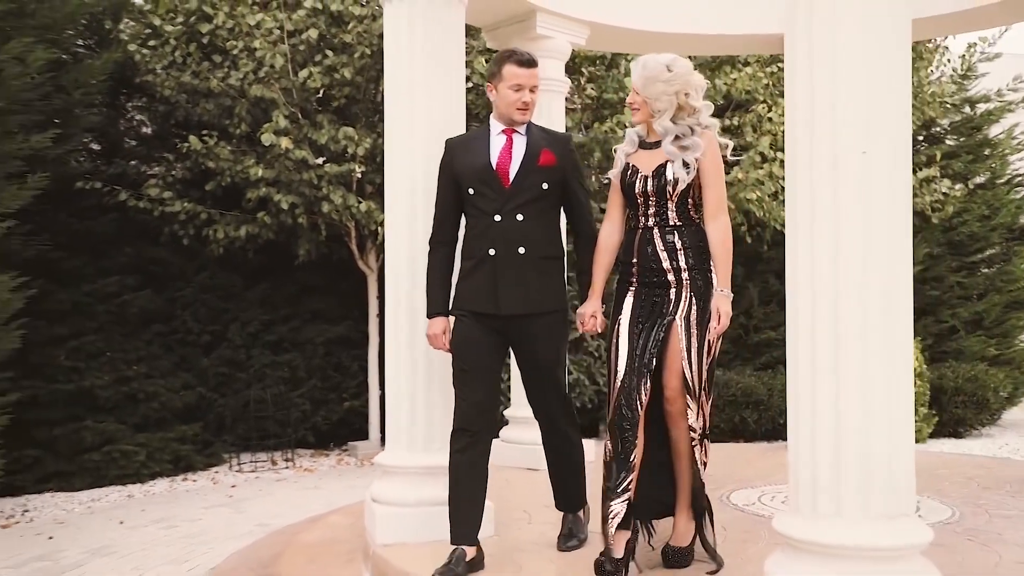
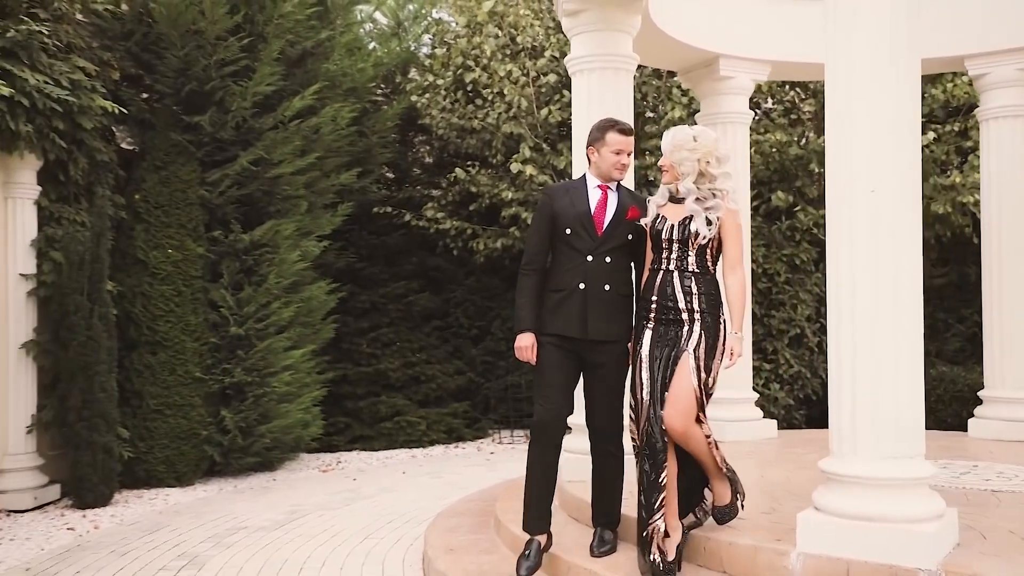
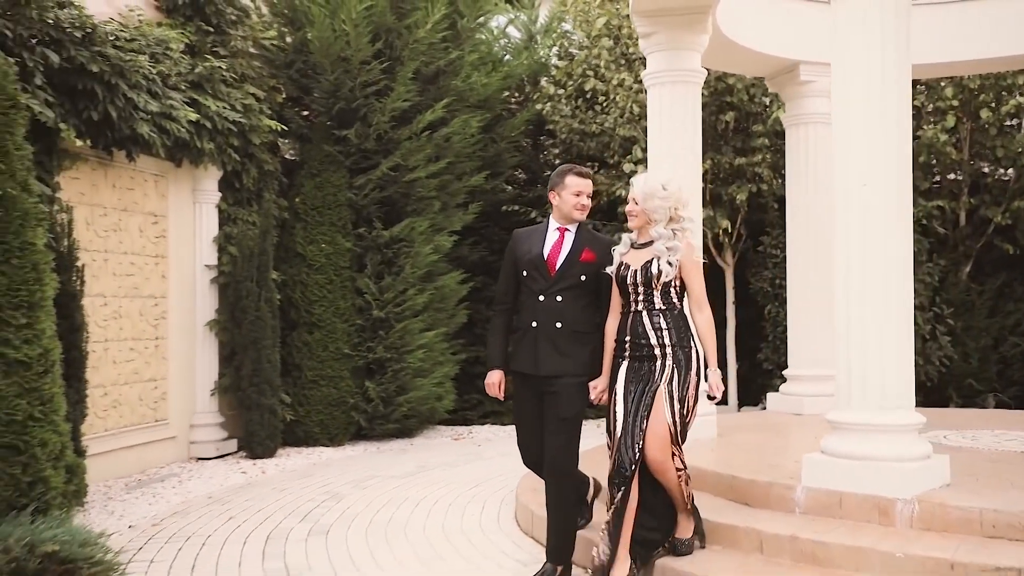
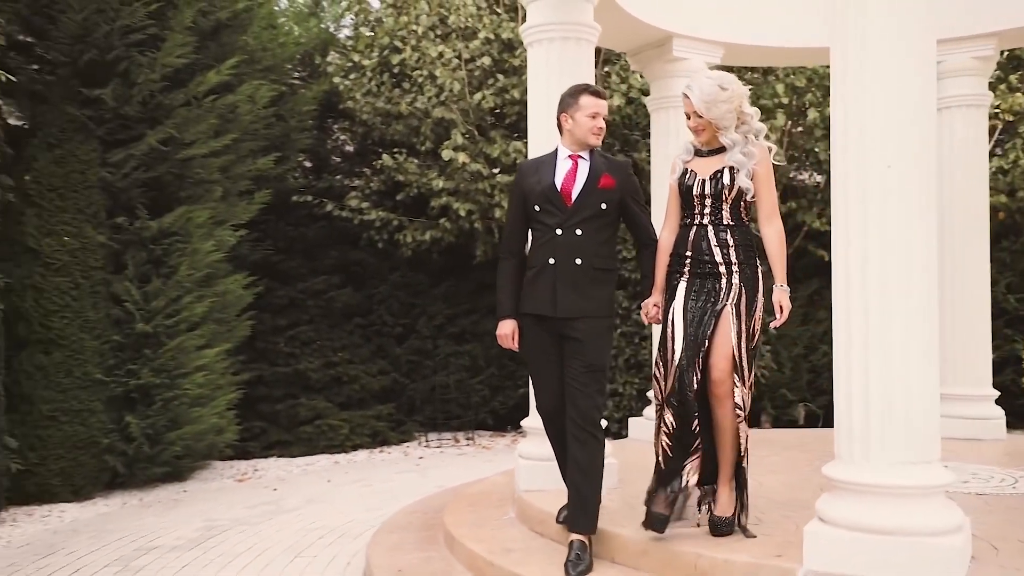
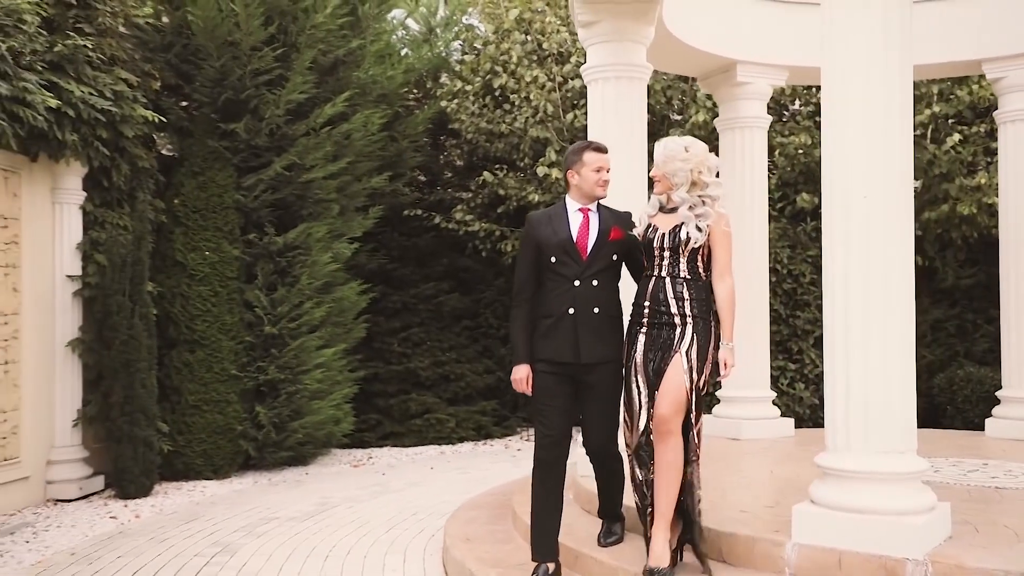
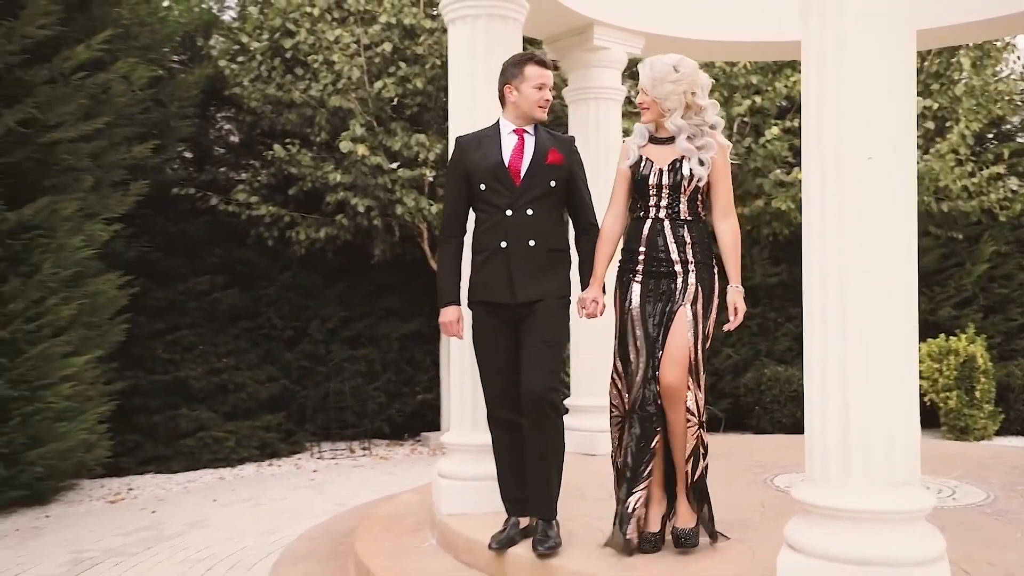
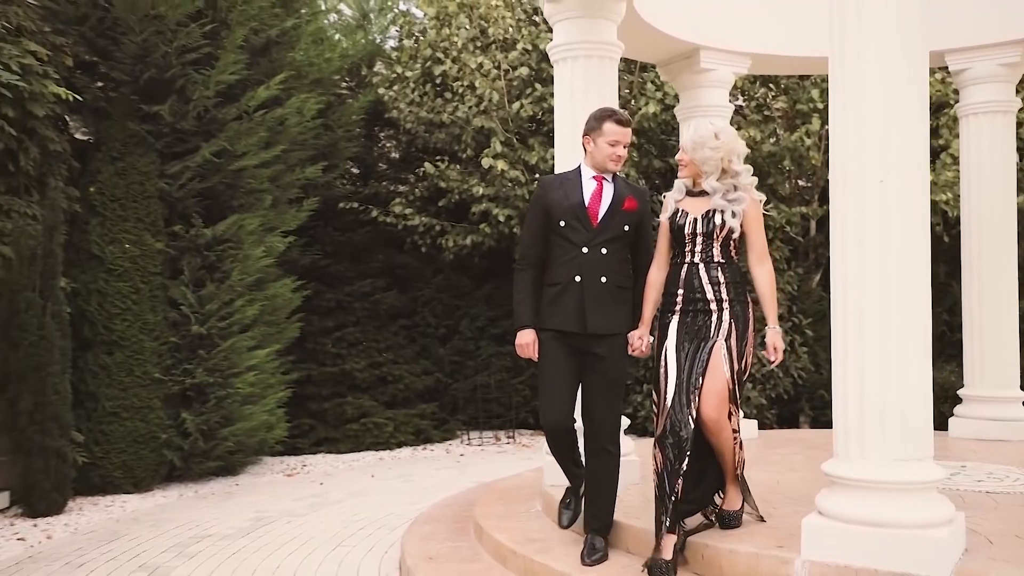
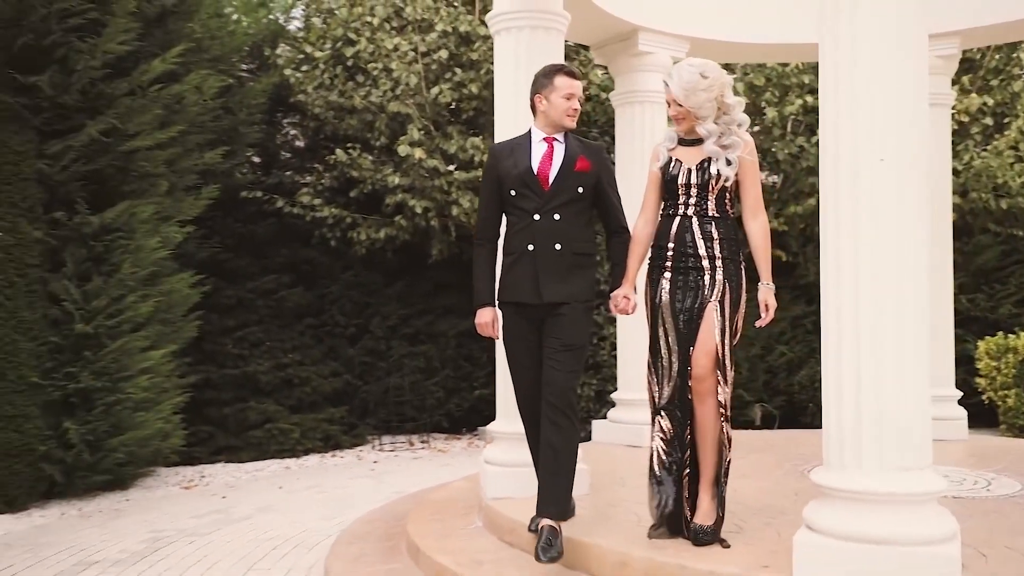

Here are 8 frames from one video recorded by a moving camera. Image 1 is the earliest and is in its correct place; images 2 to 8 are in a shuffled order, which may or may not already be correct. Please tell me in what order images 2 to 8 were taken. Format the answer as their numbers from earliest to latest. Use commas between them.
6, 8, 4, 7, 2, 5, 3
